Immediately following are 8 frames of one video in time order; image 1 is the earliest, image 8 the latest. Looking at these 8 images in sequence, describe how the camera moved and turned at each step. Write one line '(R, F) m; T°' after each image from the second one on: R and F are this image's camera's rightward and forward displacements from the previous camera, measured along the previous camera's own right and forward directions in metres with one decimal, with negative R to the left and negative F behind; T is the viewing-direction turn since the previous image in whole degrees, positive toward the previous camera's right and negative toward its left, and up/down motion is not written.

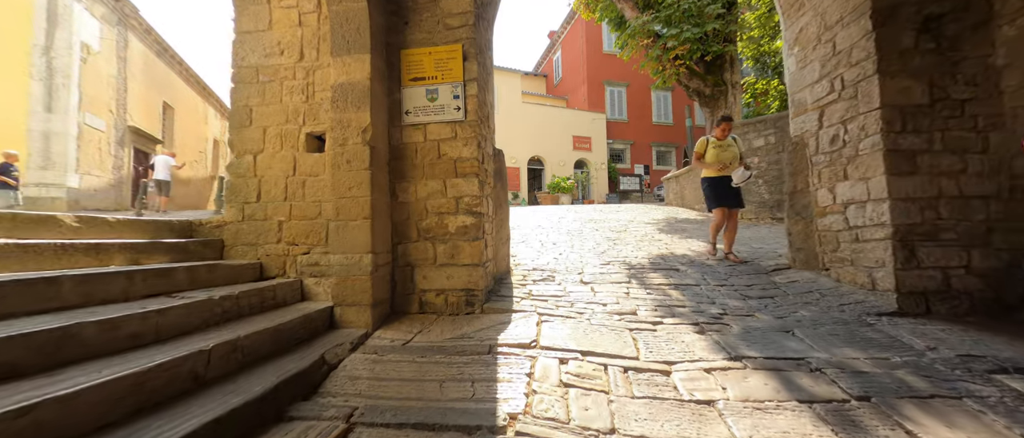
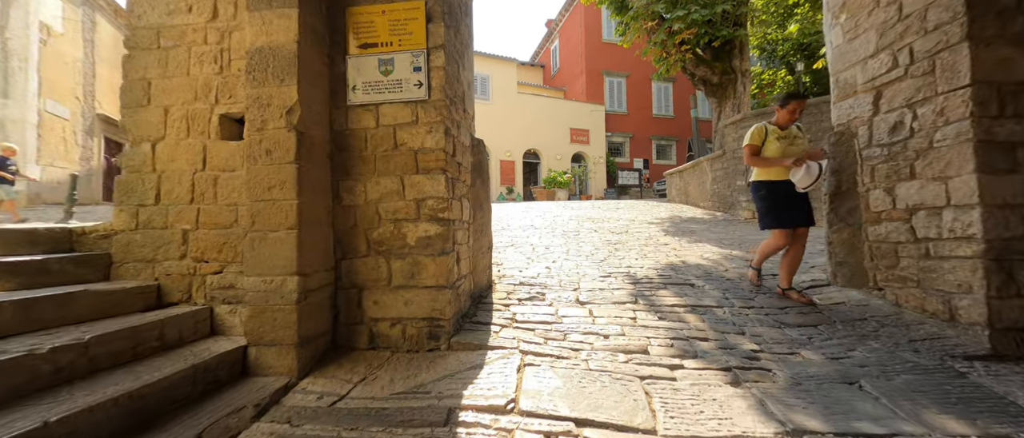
(+0.1, +0.8) m; 0°
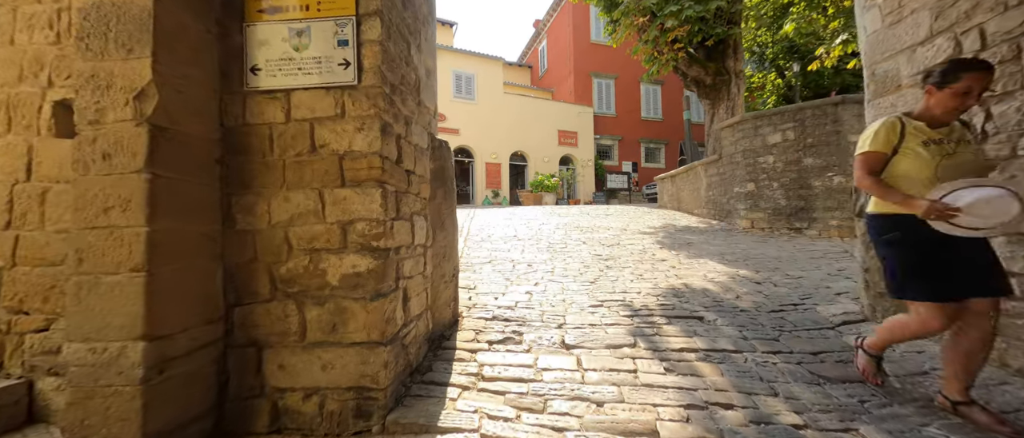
(+0.1, +0.7) m; +2°
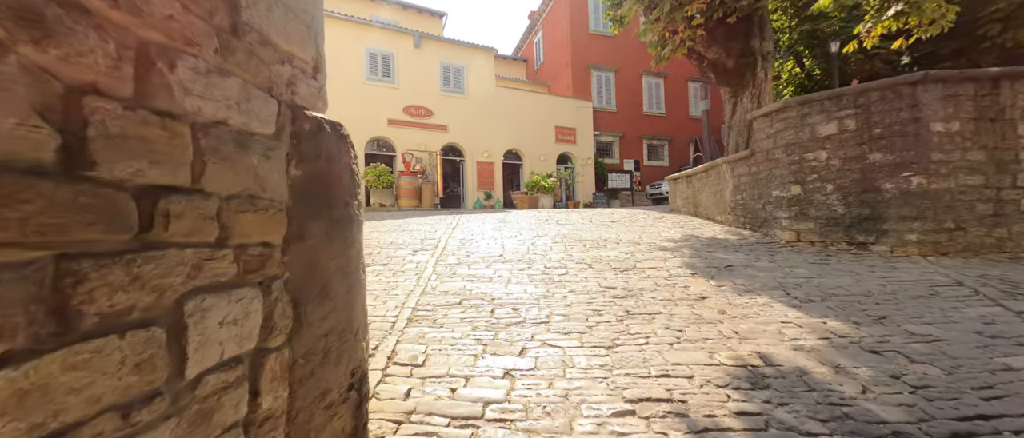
(+0.2, +1.5) m; 0°
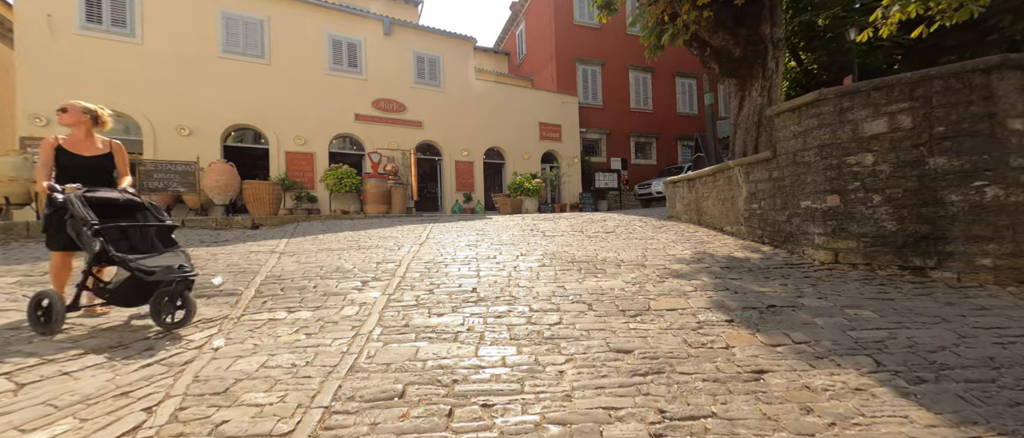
(+0.1, +1.2) m; +2°
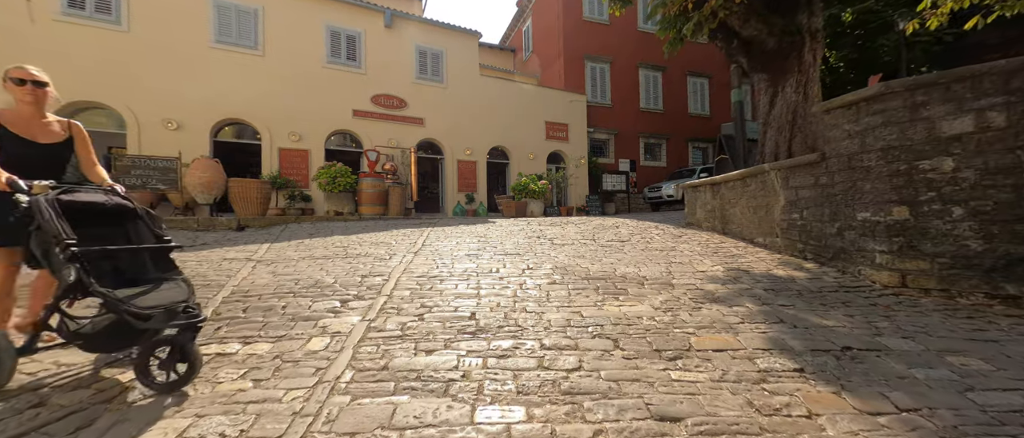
(0.0, +0.7) m; 0°
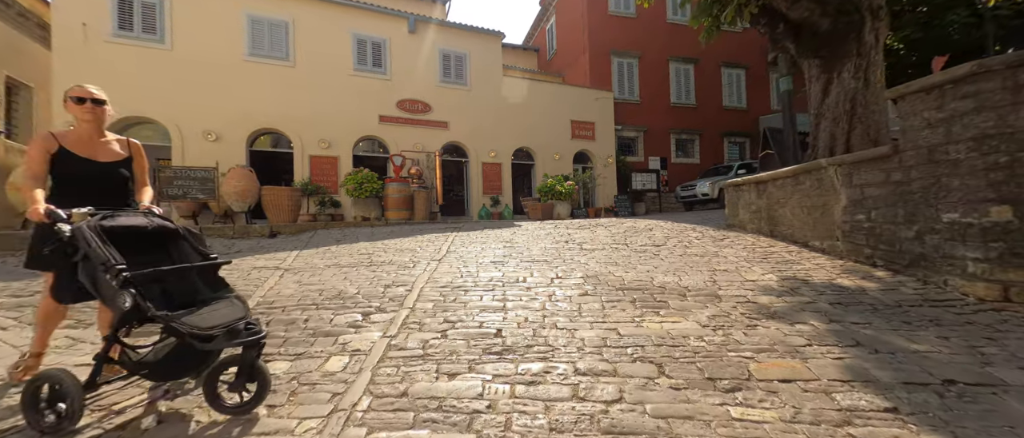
(0.0, +0.3) m; -4°
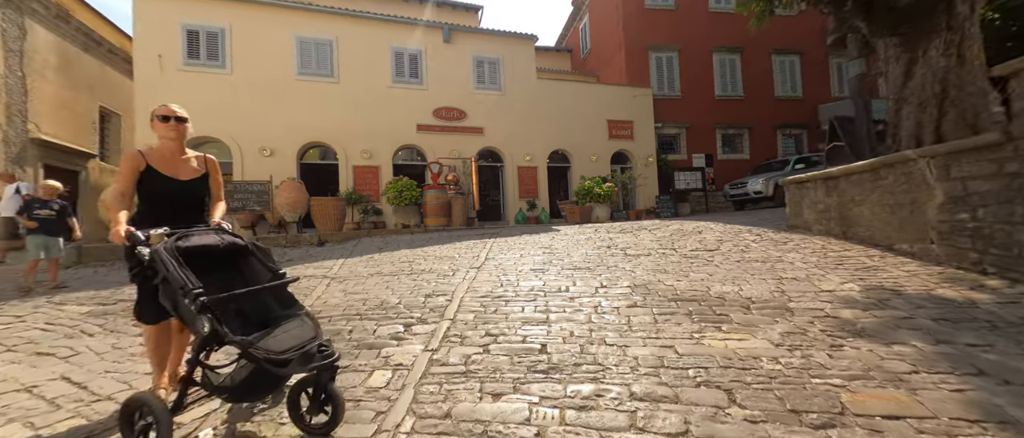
(0.0, +0.2) m; -6°
